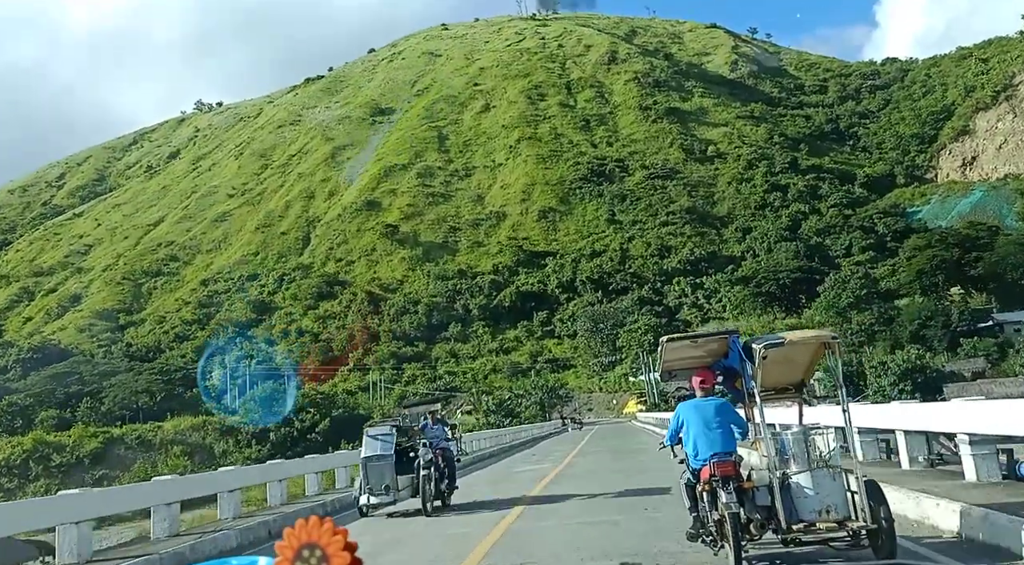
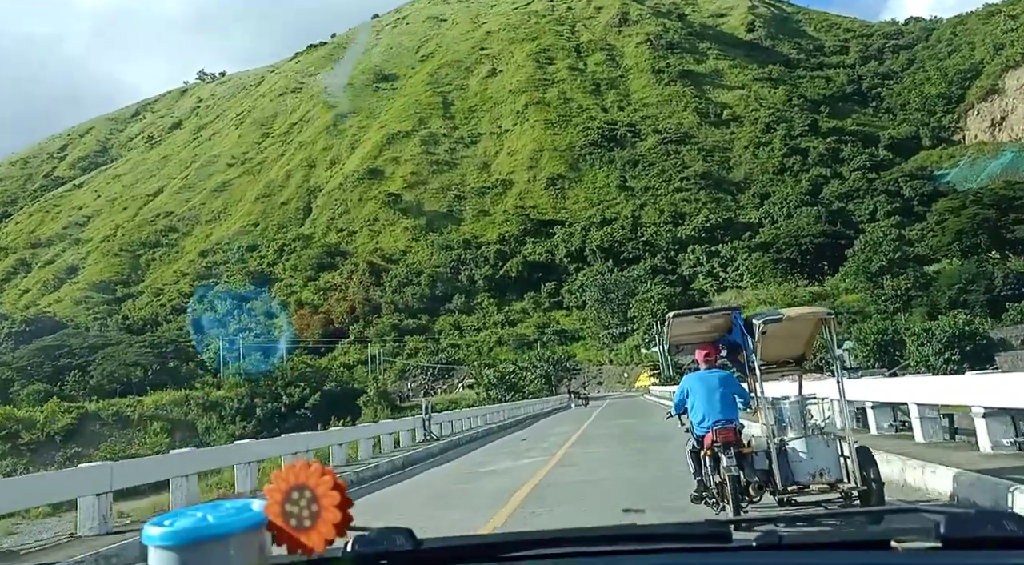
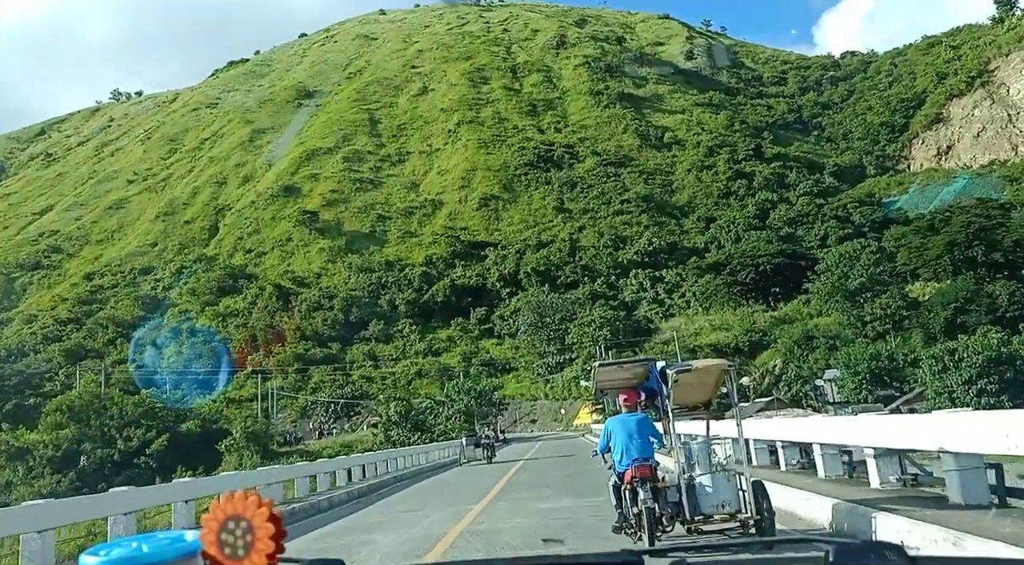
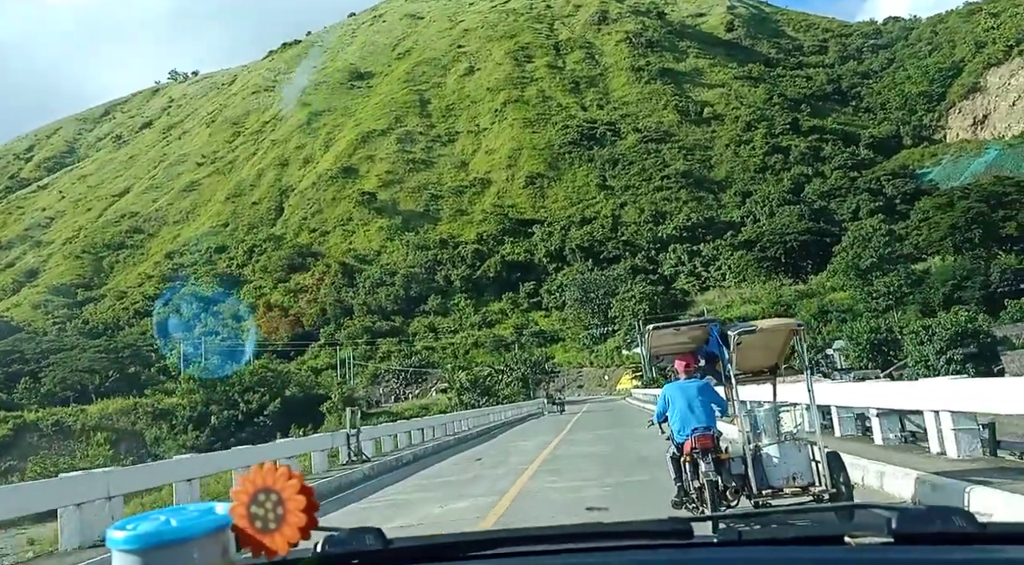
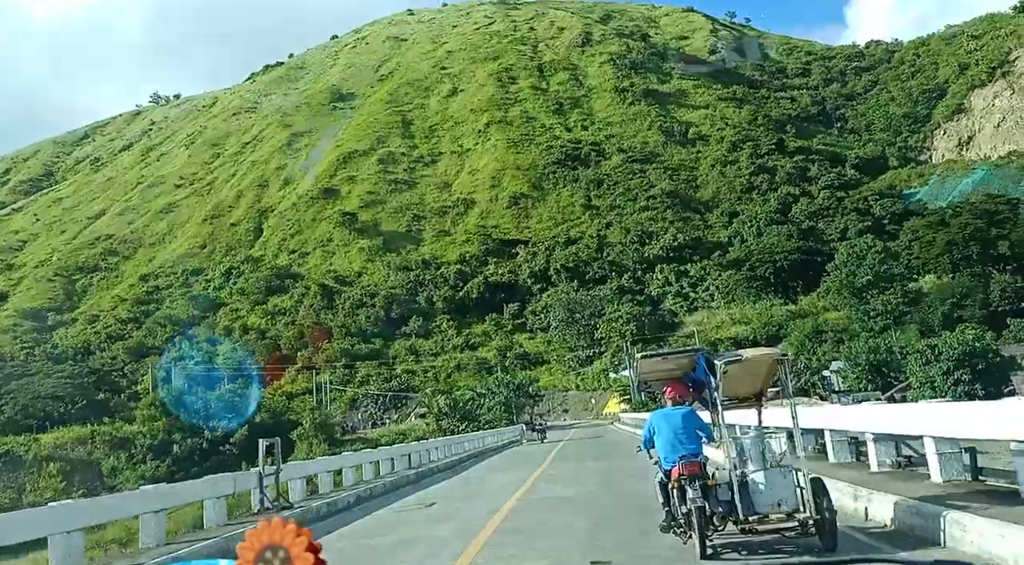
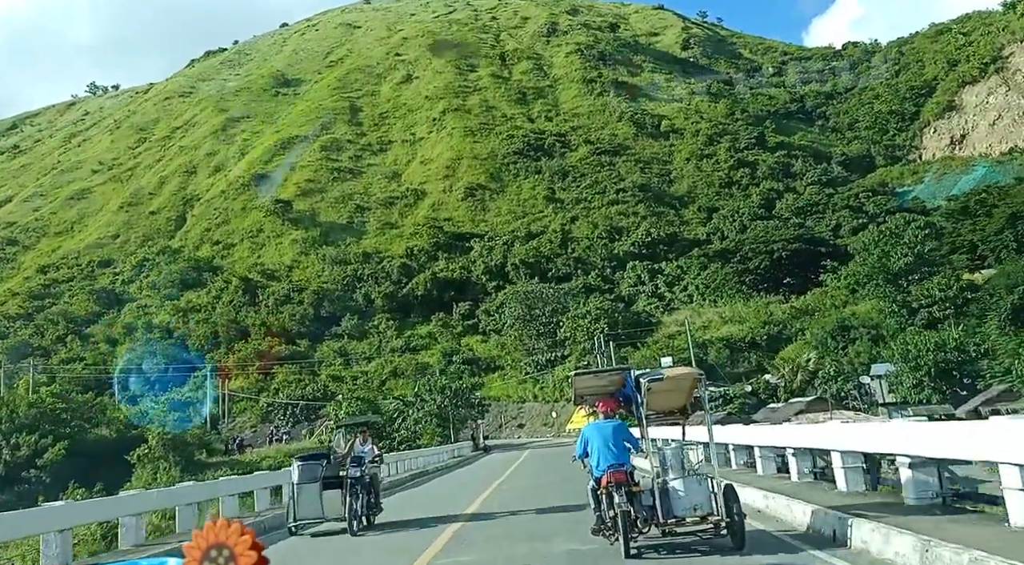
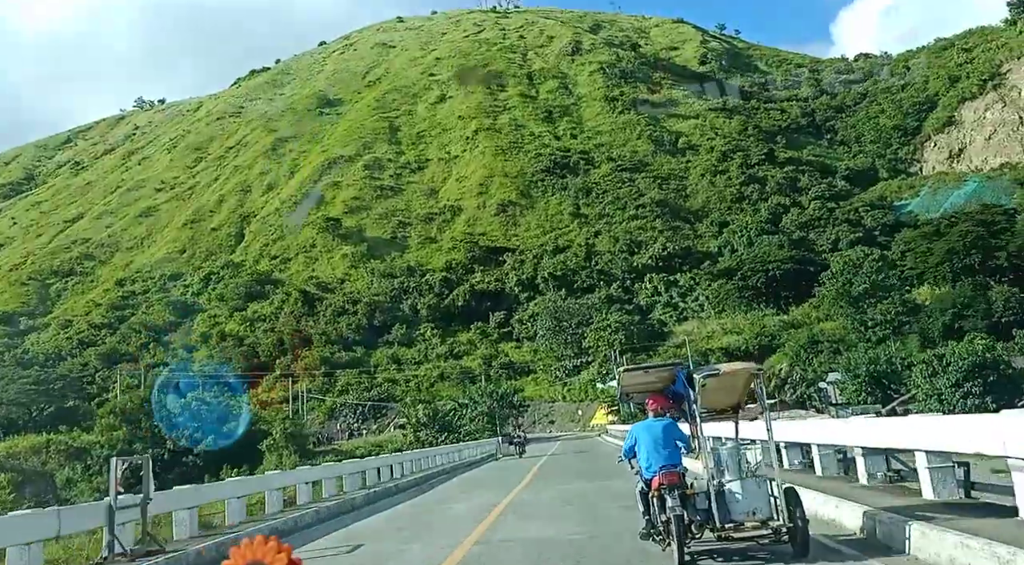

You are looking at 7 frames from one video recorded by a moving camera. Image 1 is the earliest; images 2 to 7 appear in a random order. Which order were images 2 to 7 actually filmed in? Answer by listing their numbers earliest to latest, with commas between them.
2, 4, 5, 7, 3, 6
